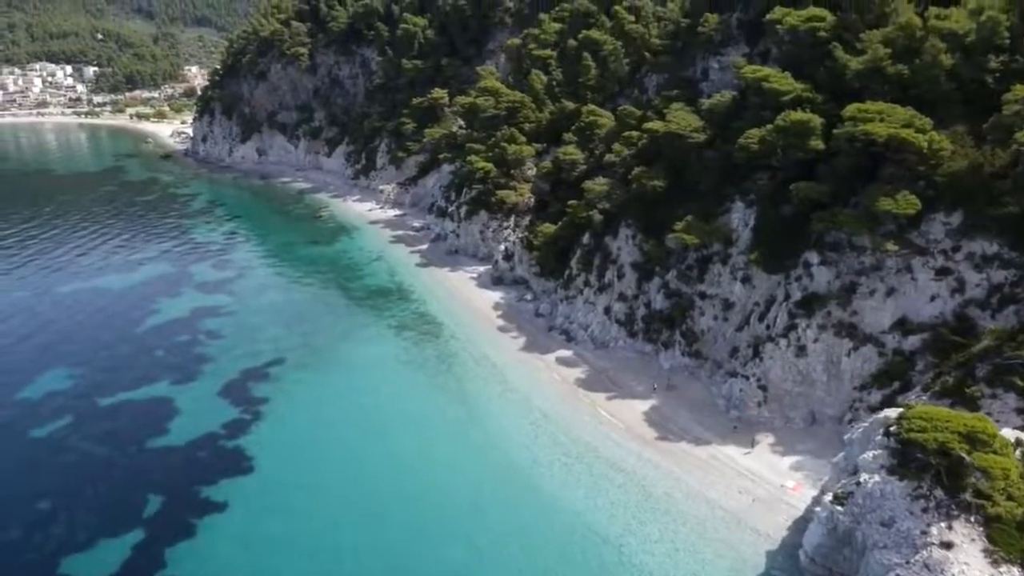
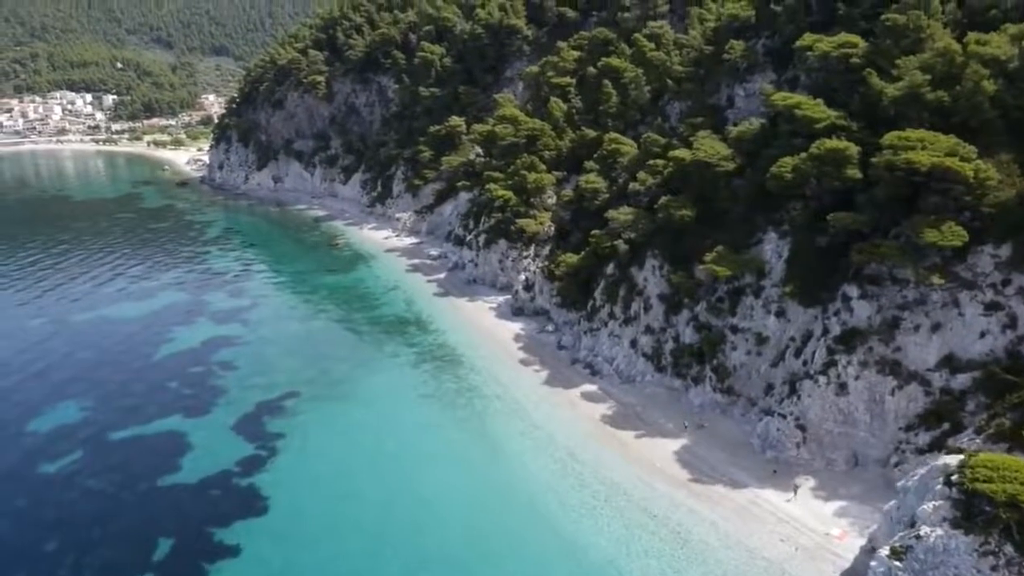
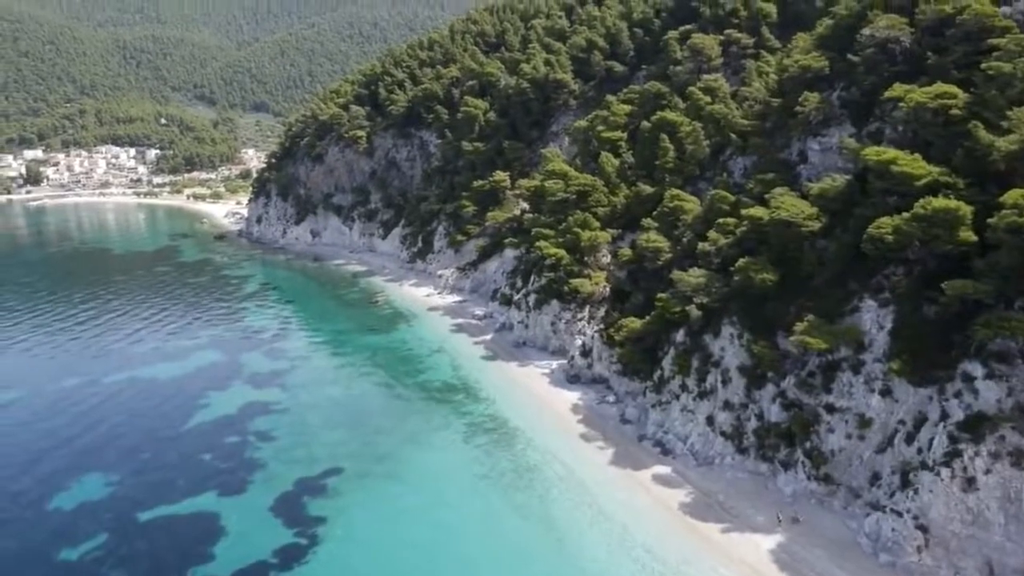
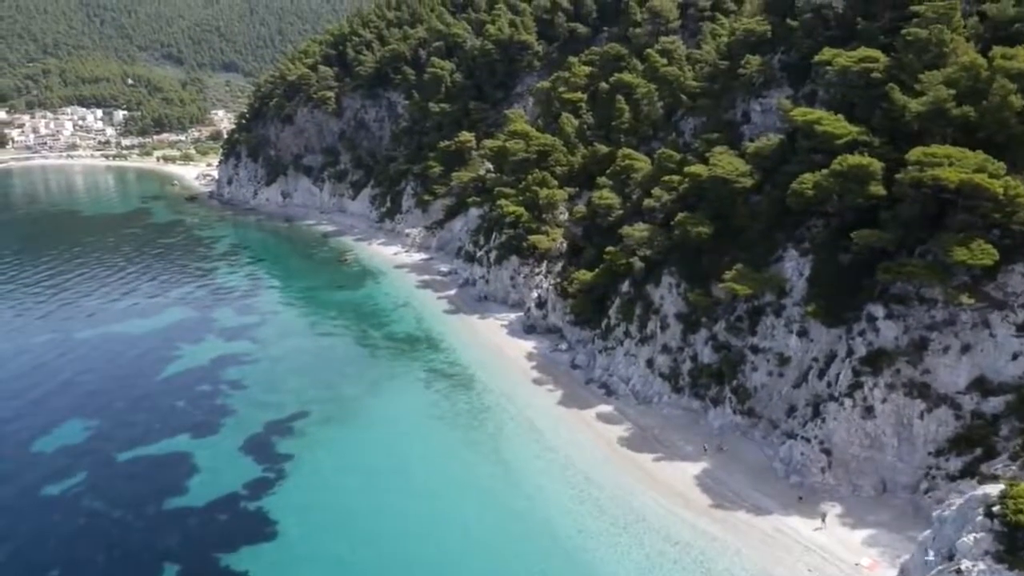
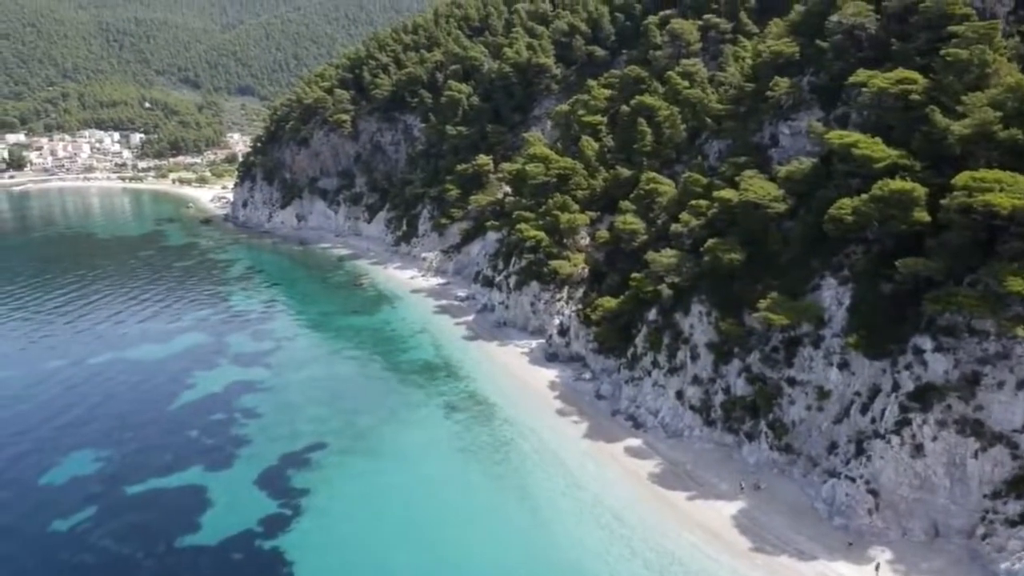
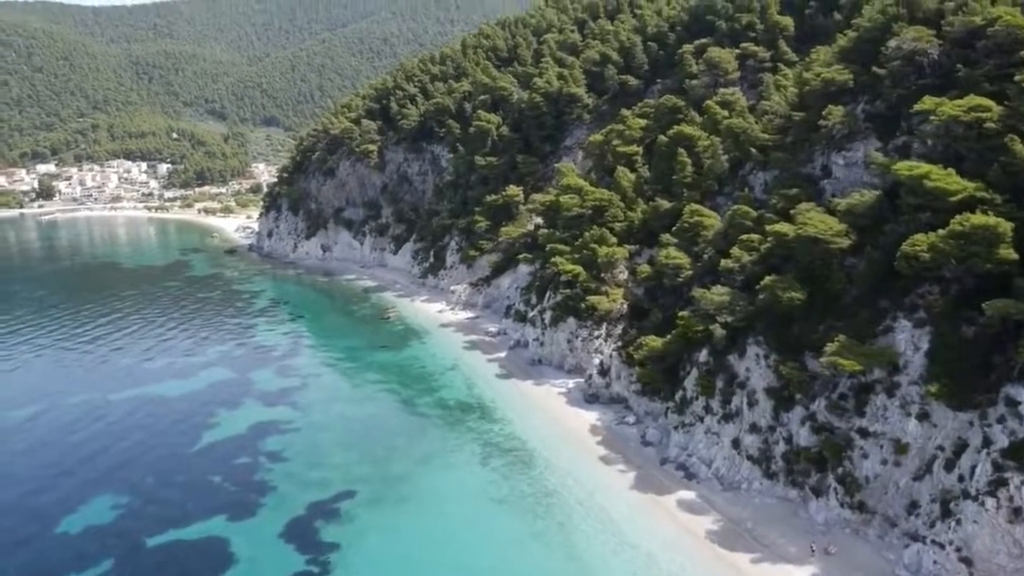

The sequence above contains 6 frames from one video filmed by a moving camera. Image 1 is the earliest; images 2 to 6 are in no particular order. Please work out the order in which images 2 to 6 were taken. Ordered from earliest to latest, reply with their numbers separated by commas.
2, 4, 5, 3, 6
